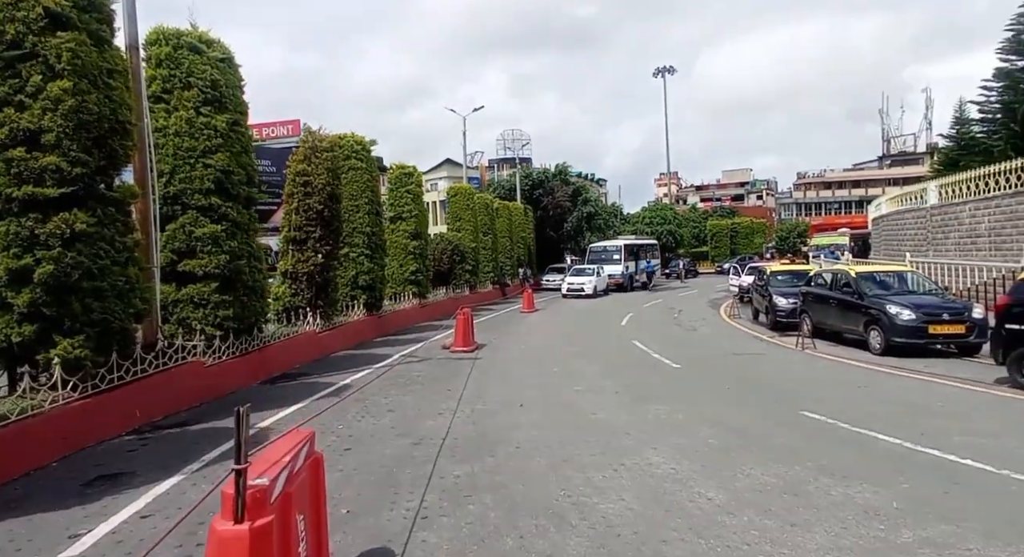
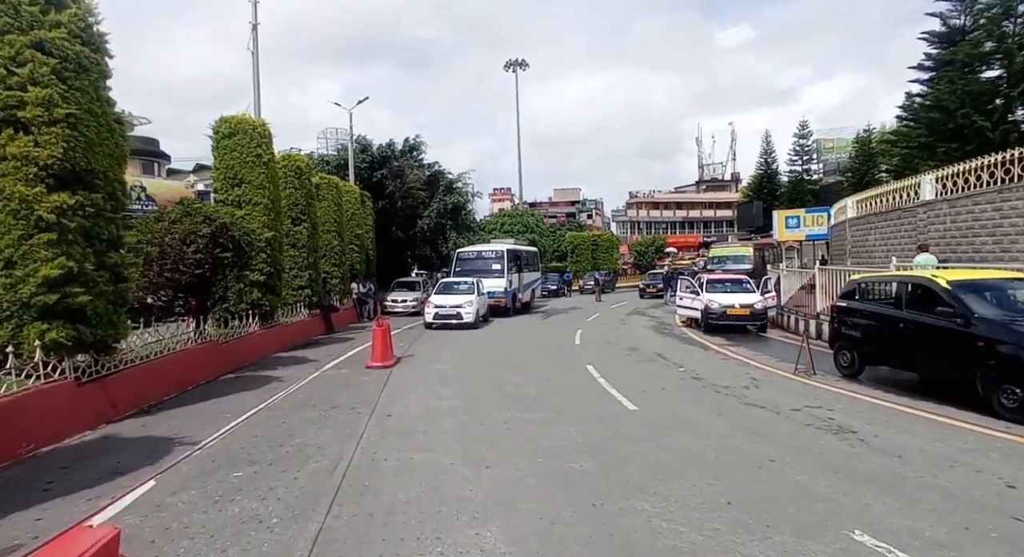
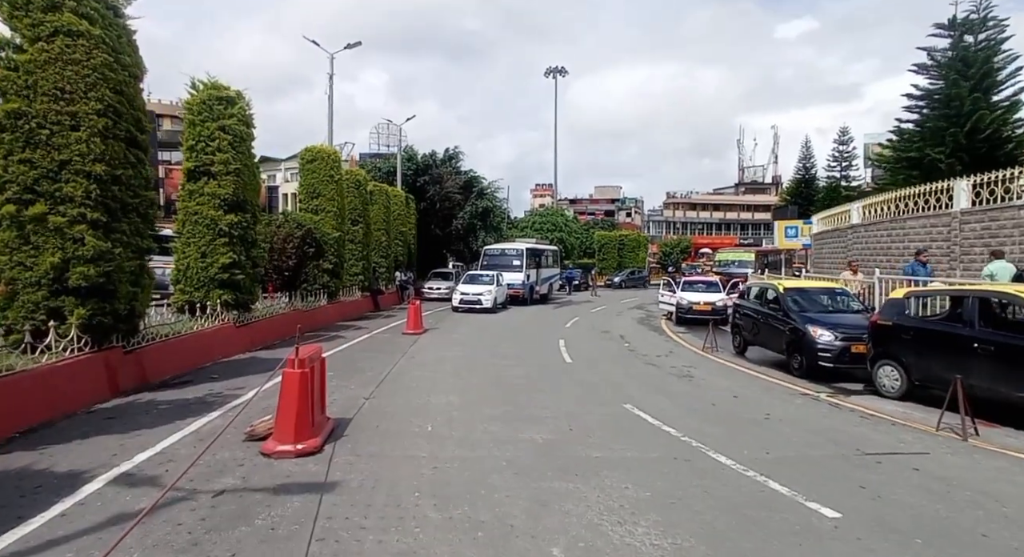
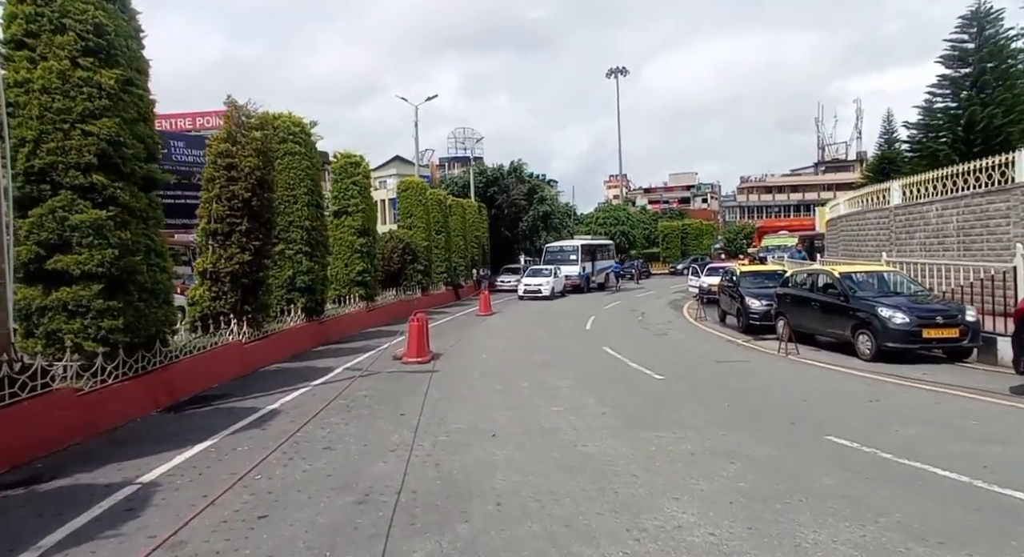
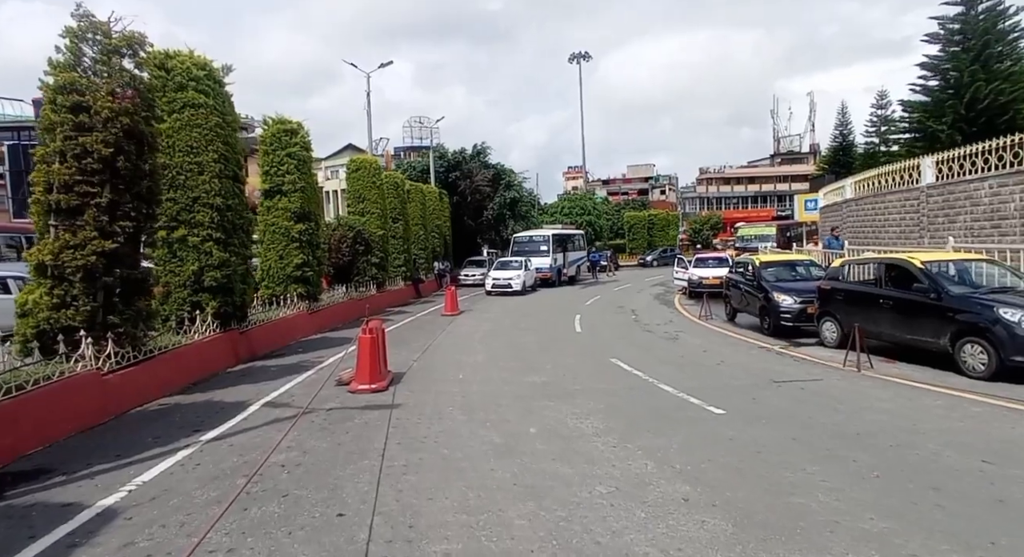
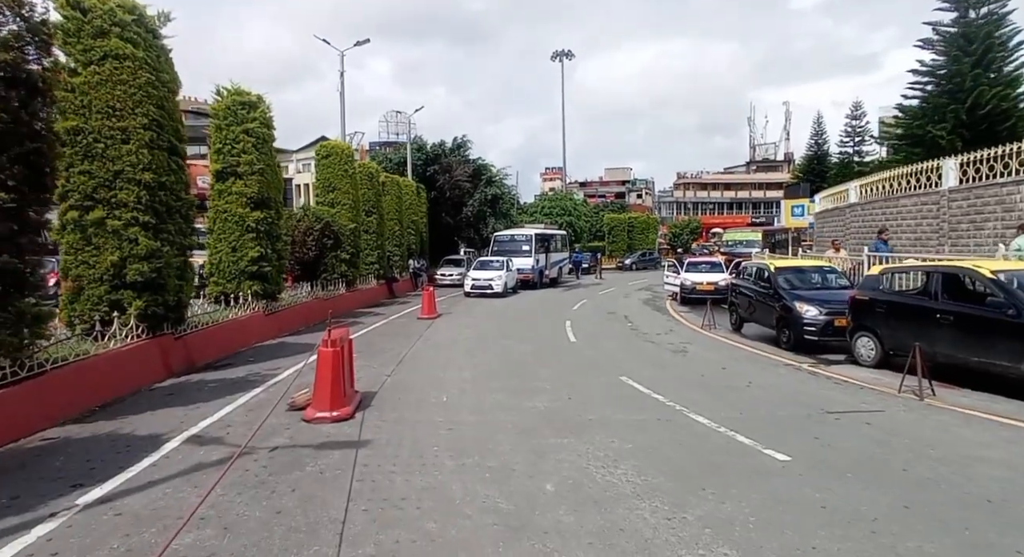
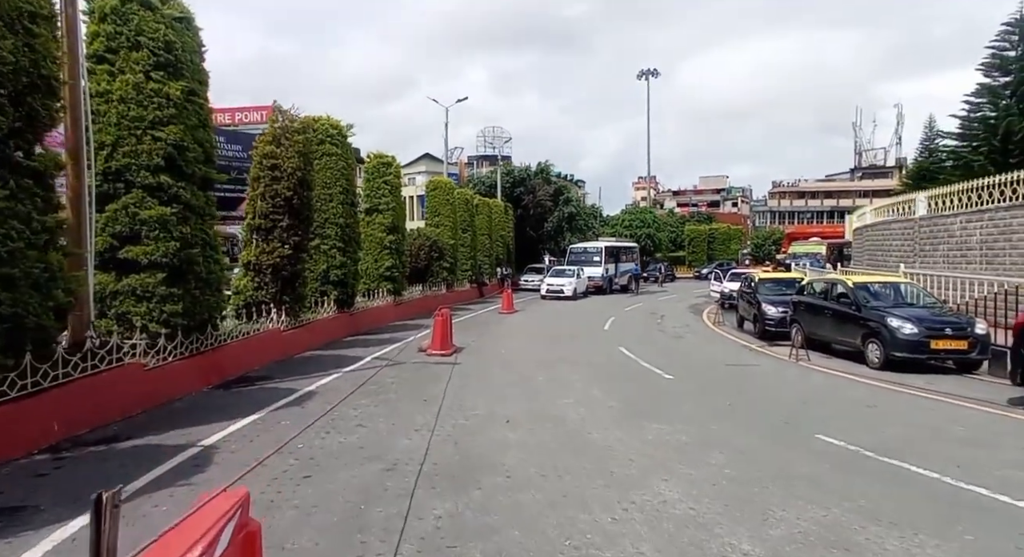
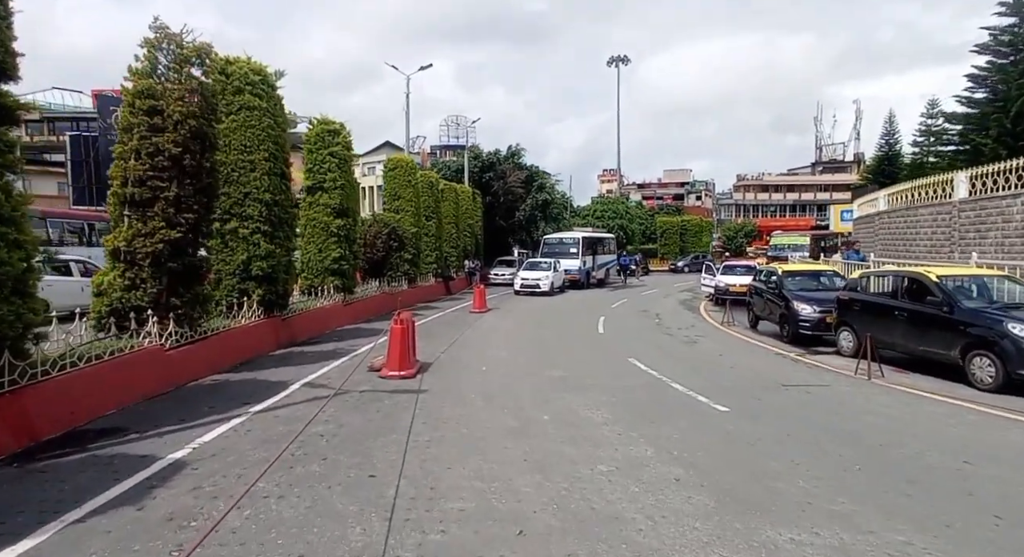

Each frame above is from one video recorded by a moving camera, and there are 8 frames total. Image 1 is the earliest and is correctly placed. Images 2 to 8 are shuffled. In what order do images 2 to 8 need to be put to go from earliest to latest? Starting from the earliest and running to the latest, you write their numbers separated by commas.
7, 4, 8, 5, 6, 3, 2
